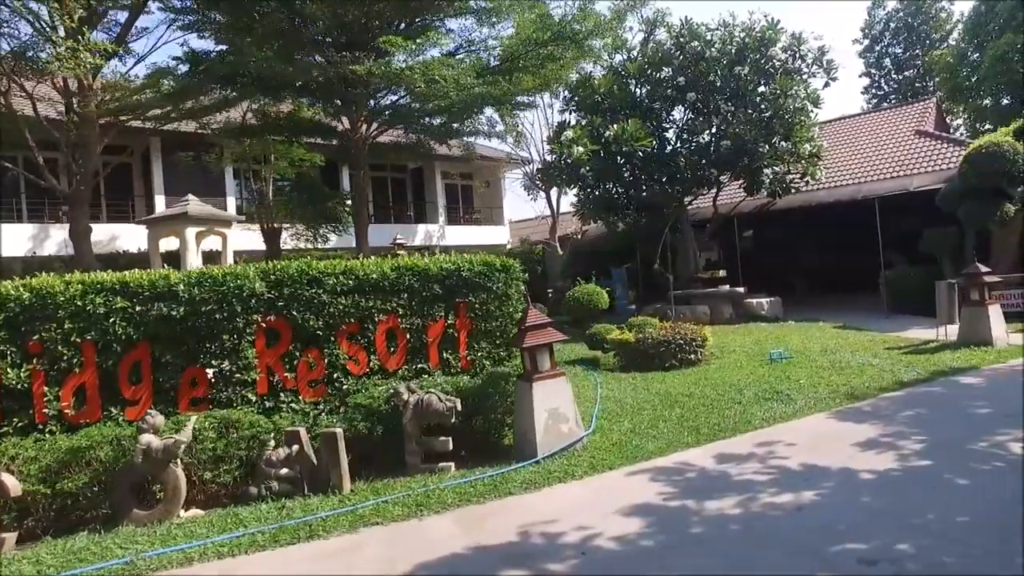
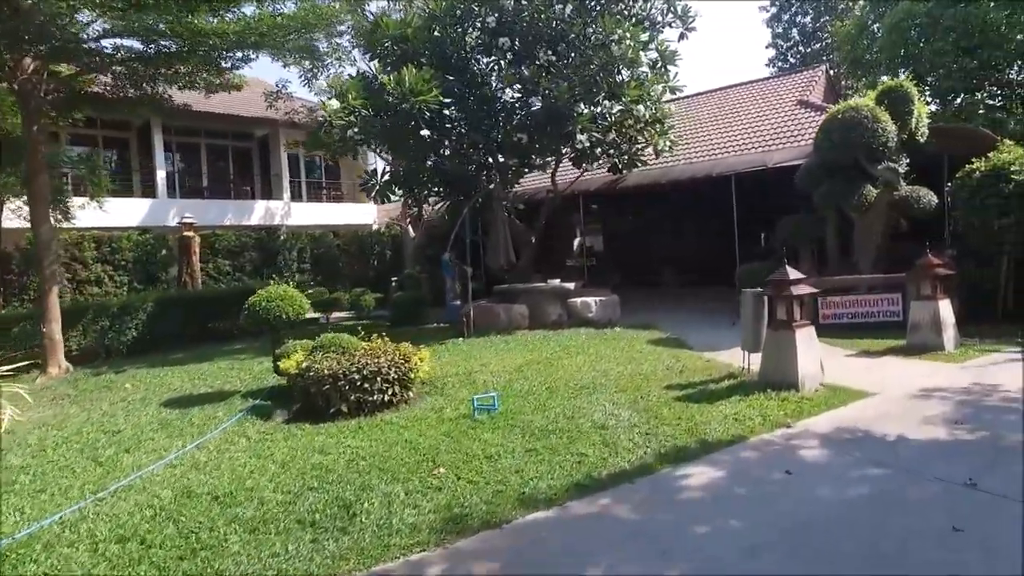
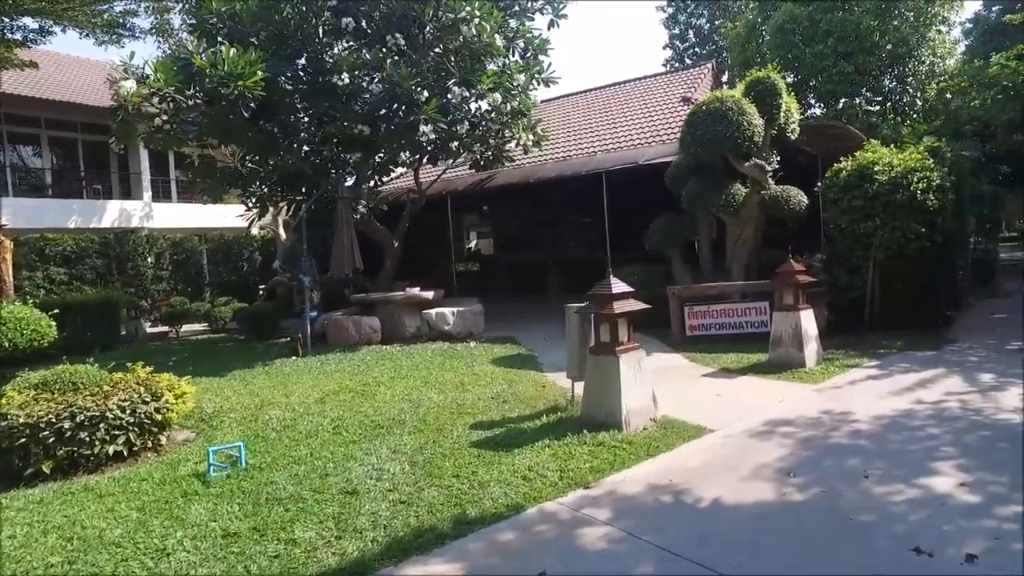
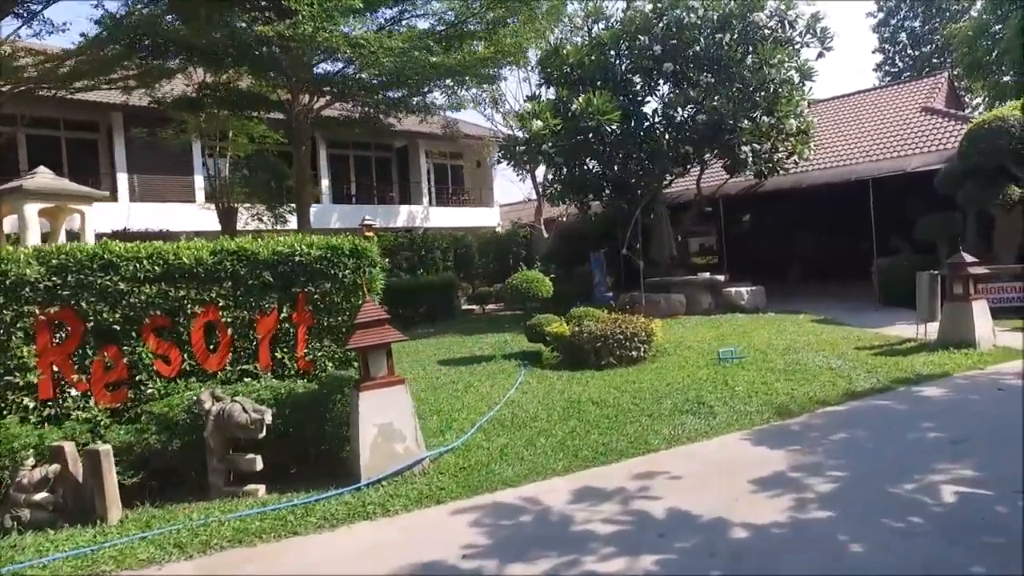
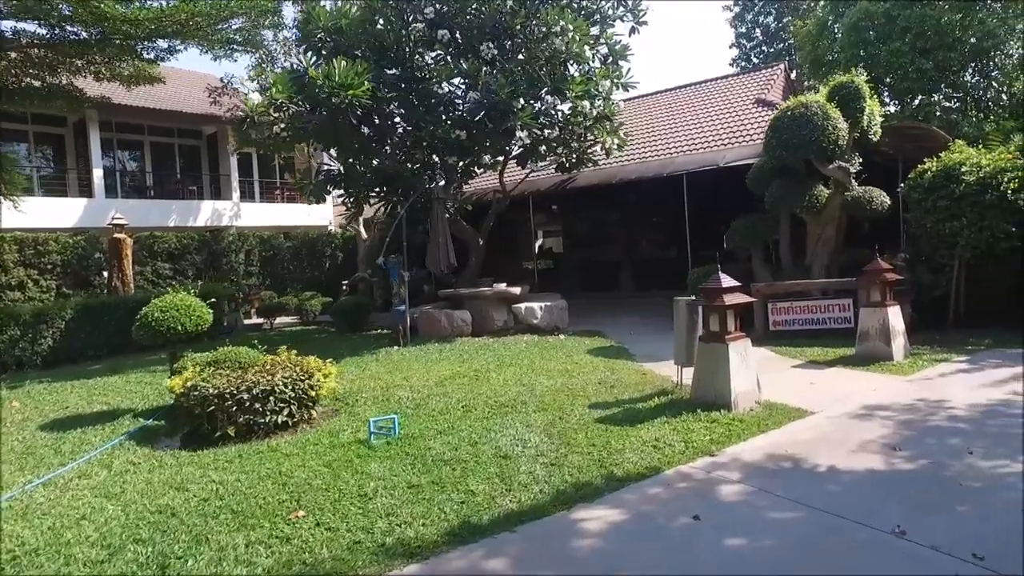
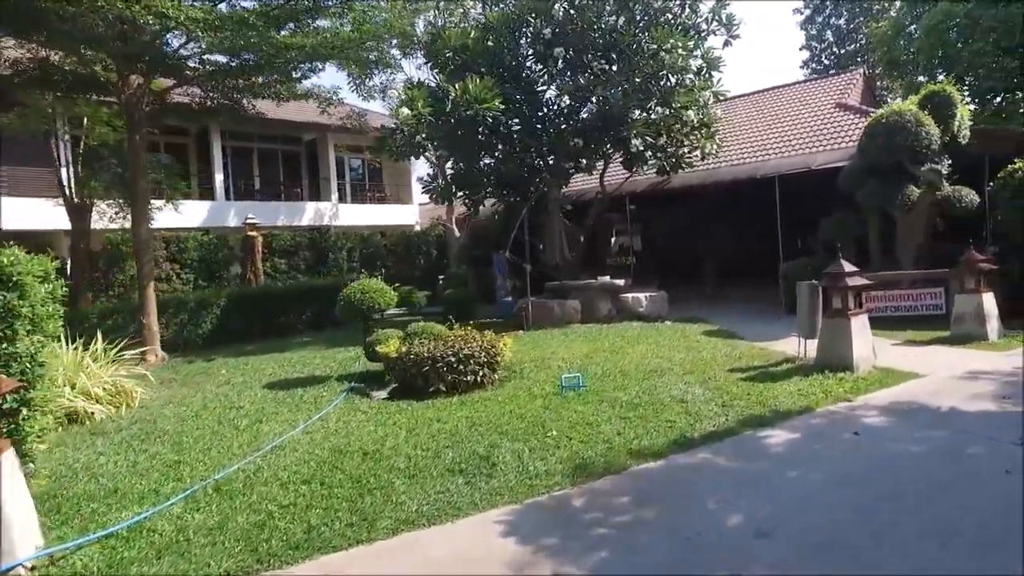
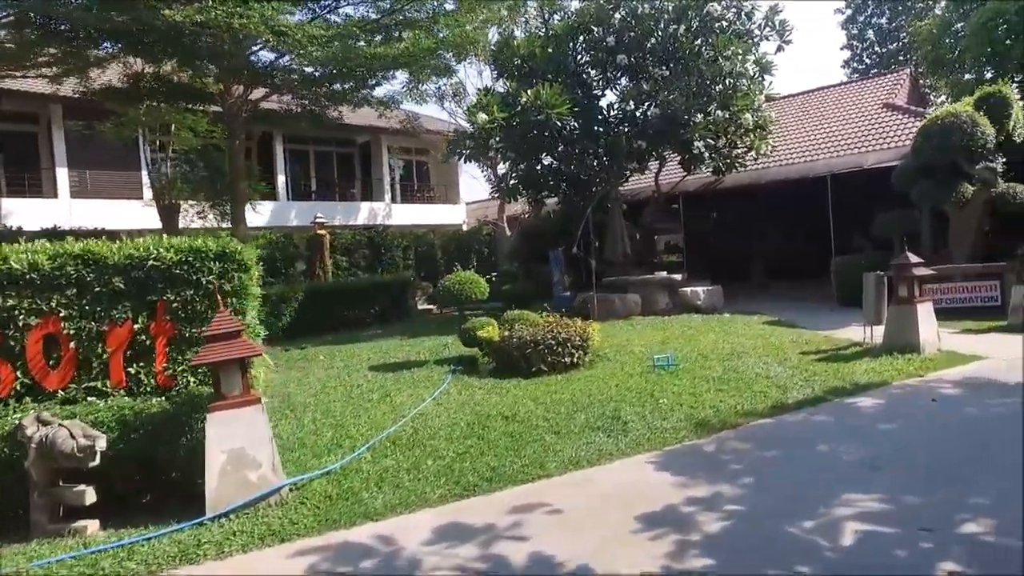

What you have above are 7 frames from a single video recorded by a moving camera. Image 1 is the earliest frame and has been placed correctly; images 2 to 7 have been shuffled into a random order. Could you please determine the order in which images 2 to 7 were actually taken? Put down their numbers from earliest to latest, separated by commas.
4, 7, 6, 2, 5, 3
